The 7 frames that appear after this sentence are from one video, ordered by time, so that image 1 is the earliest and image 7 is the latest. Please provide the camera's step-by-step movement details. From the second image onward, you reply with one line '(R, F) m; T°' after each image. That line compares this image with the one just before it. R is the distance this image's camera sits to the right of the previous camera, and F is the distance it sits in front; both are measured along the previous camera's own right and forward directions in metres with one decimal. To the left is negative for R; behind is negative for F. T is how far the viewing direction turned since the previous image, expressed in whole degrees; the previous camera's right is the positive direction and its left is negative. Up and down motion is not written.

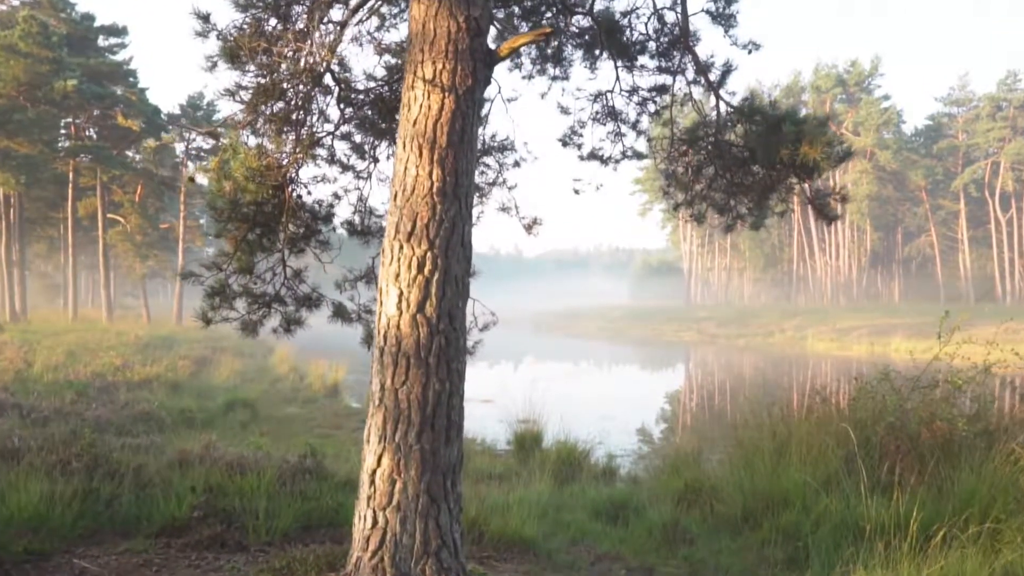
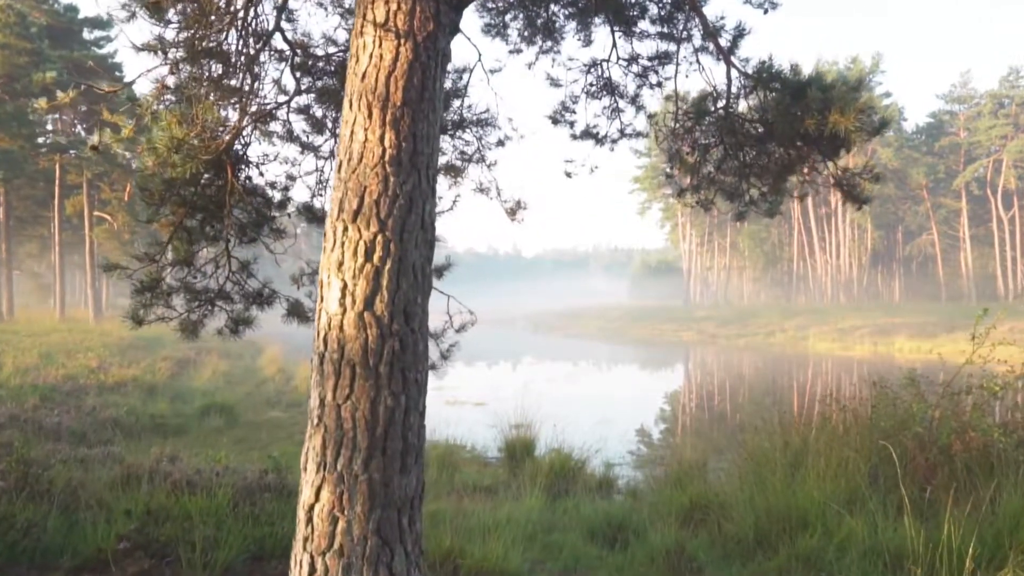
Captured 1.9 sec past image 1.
(+0.1, +0.7) m; 0°
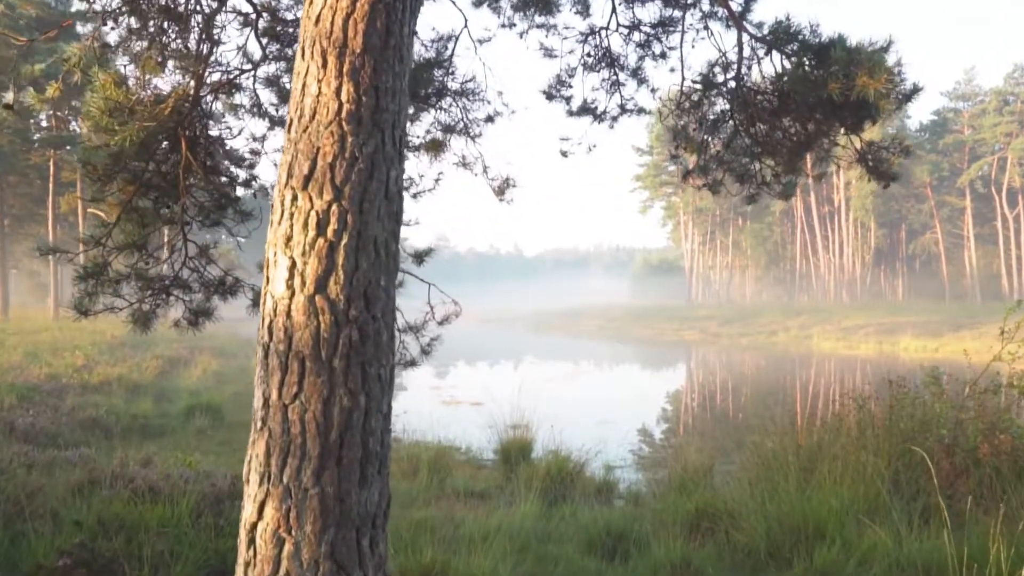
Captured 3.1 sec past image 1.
(+0.1, +0.4) m; 0°
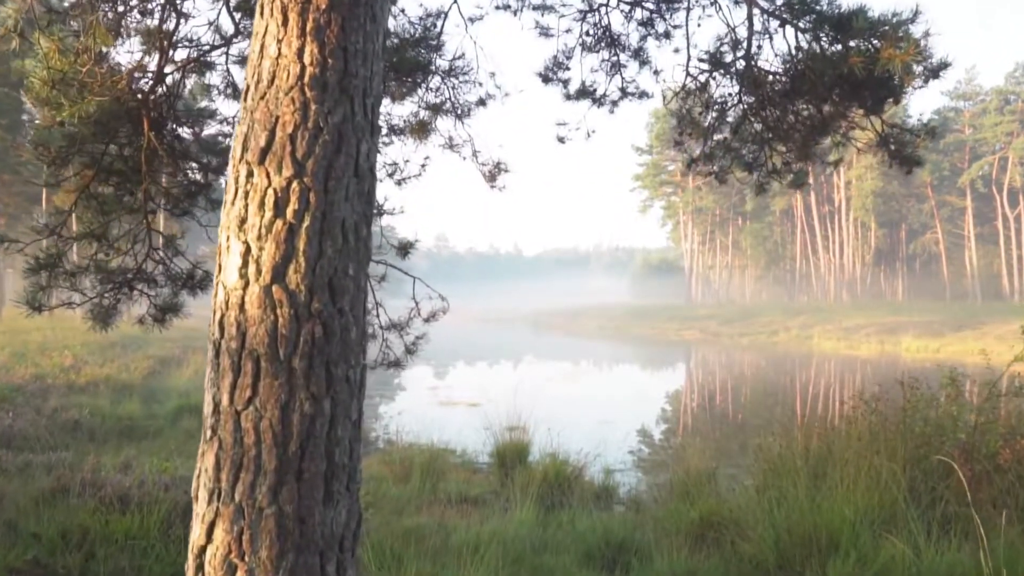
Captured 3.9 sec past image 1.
(0.0, +0.3) m; 0°
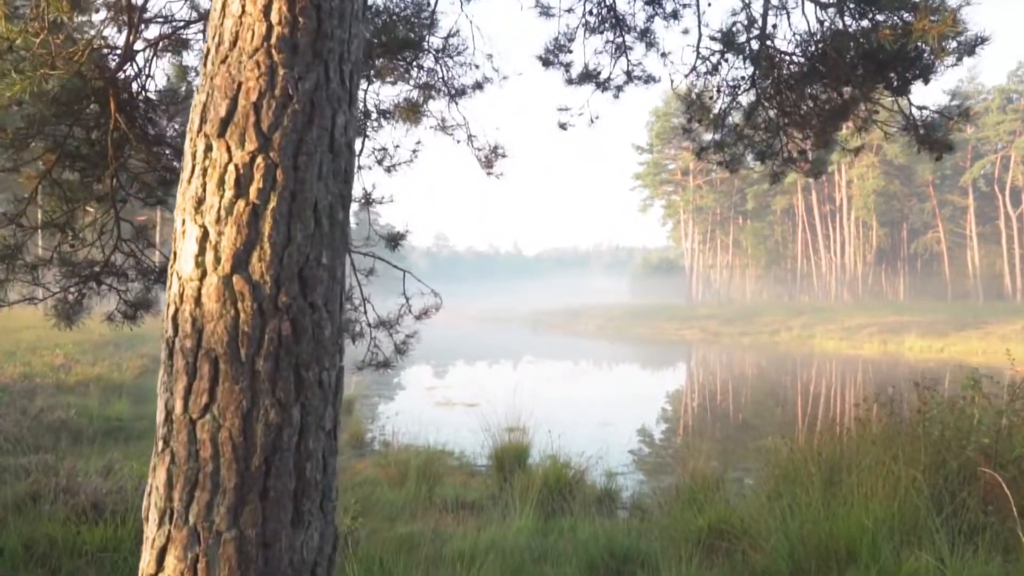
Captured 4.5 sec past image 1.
(0.0, +0.3) m; 0°
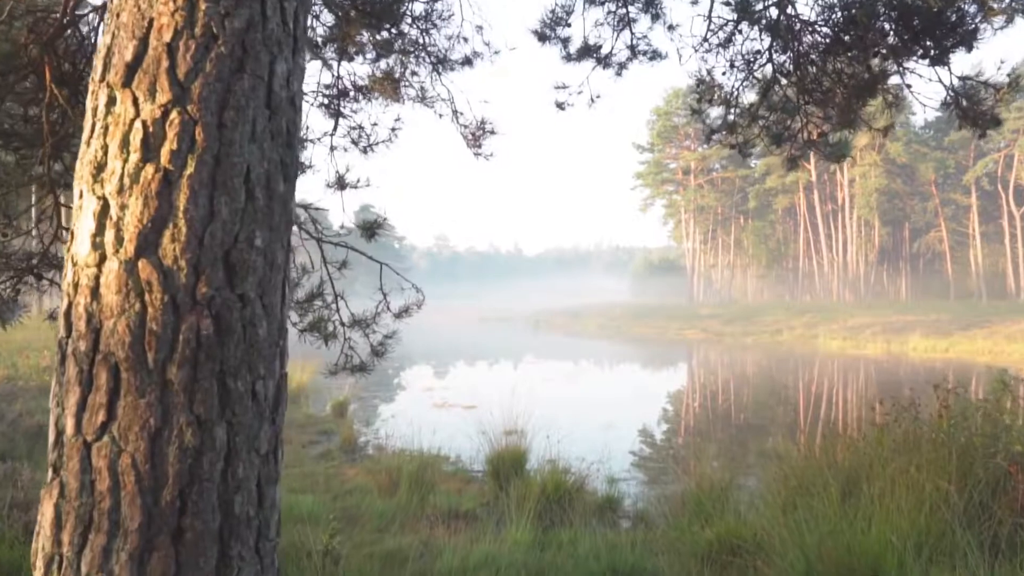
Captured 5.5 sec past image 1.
(0.0, +0.4) m; 0°
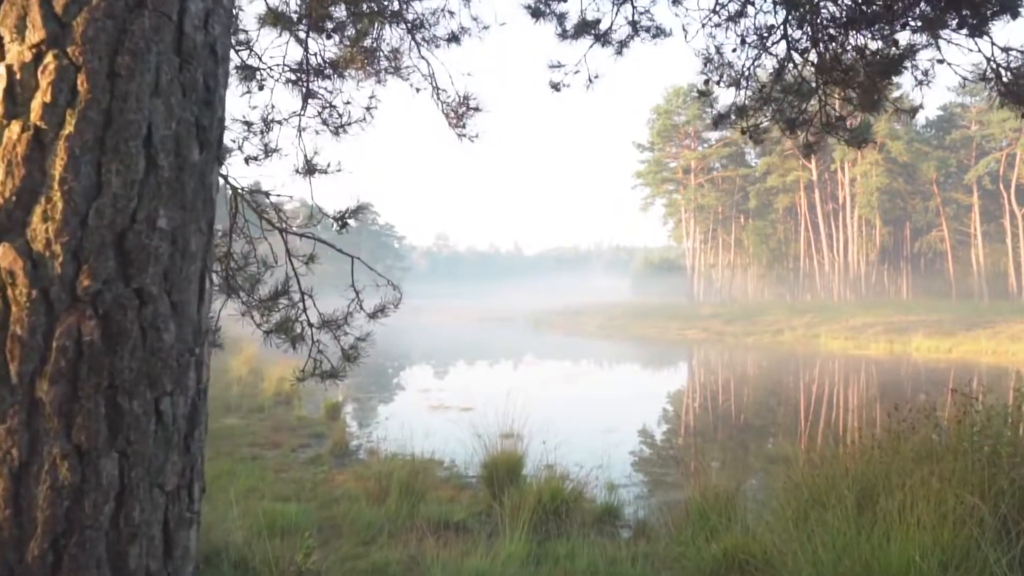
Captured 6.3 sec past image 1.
(0.0, +0.3) m; 0°
